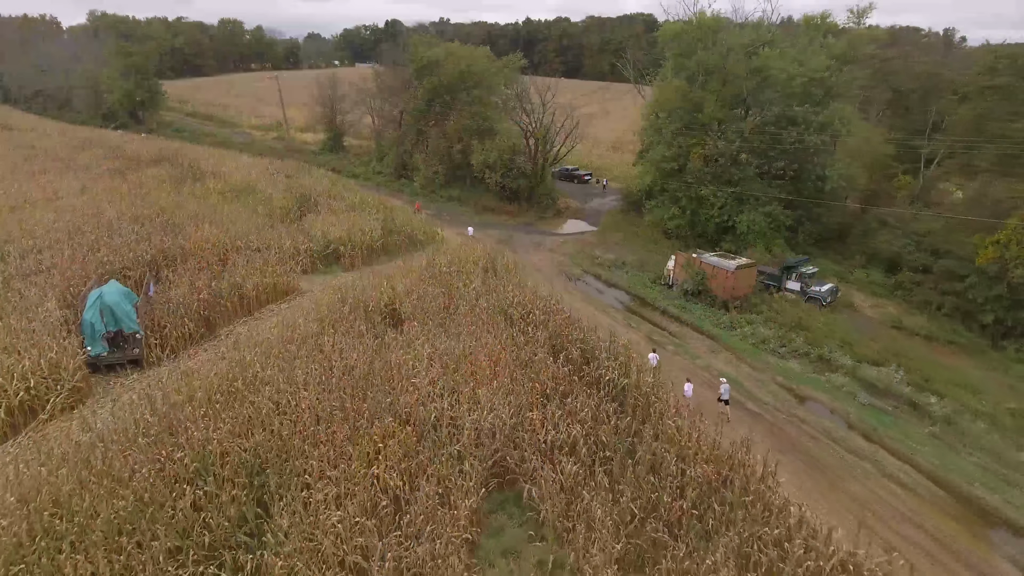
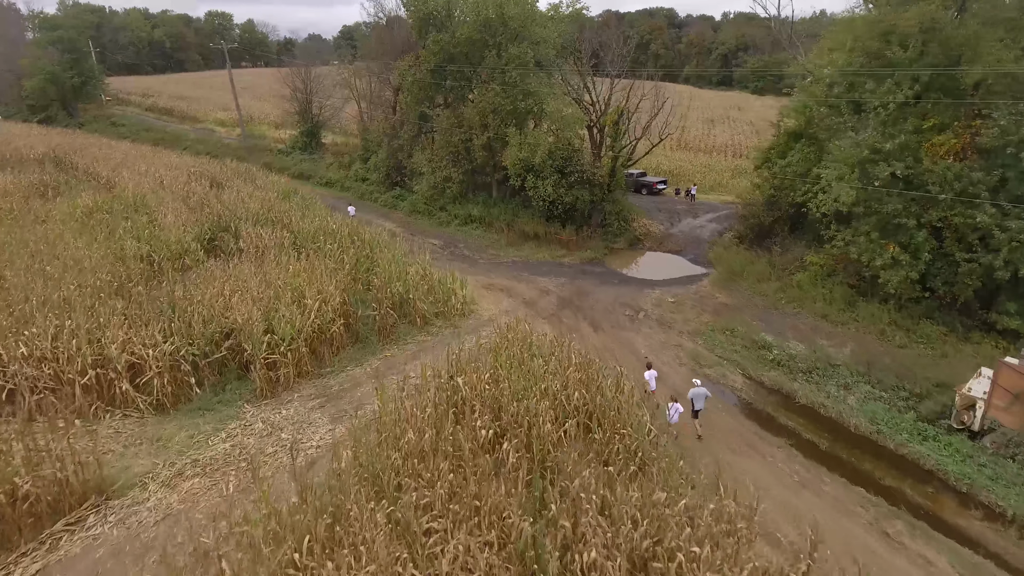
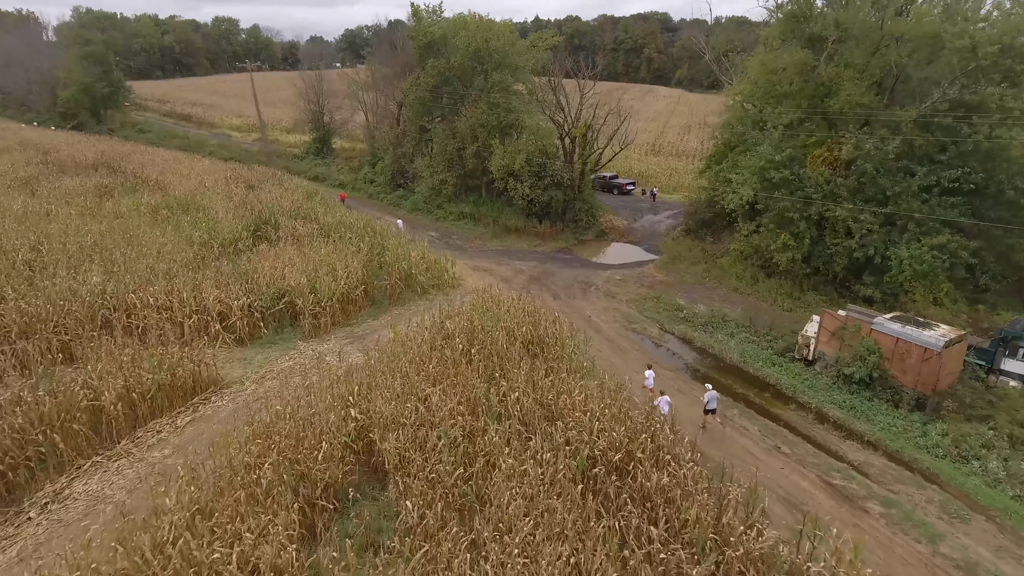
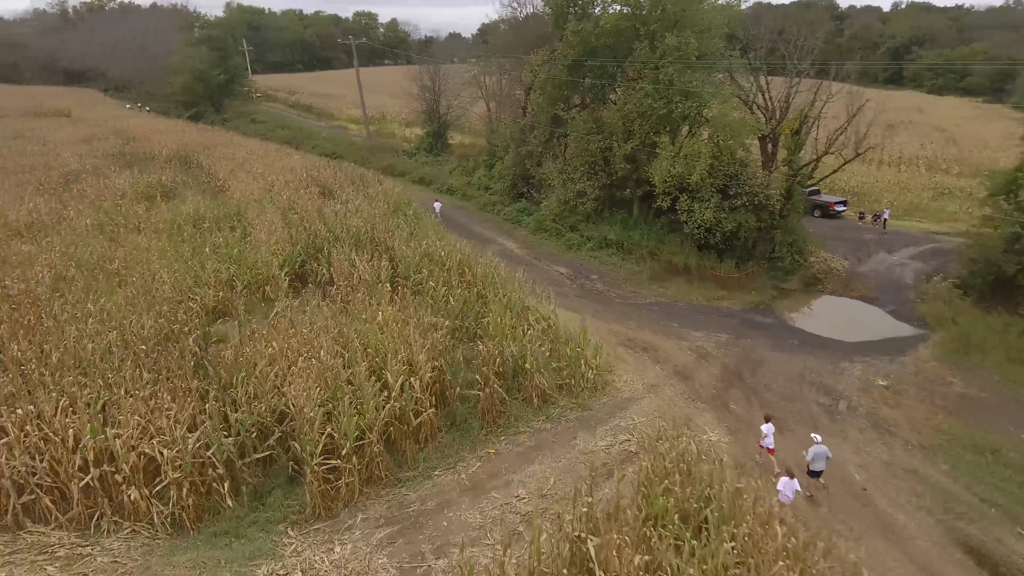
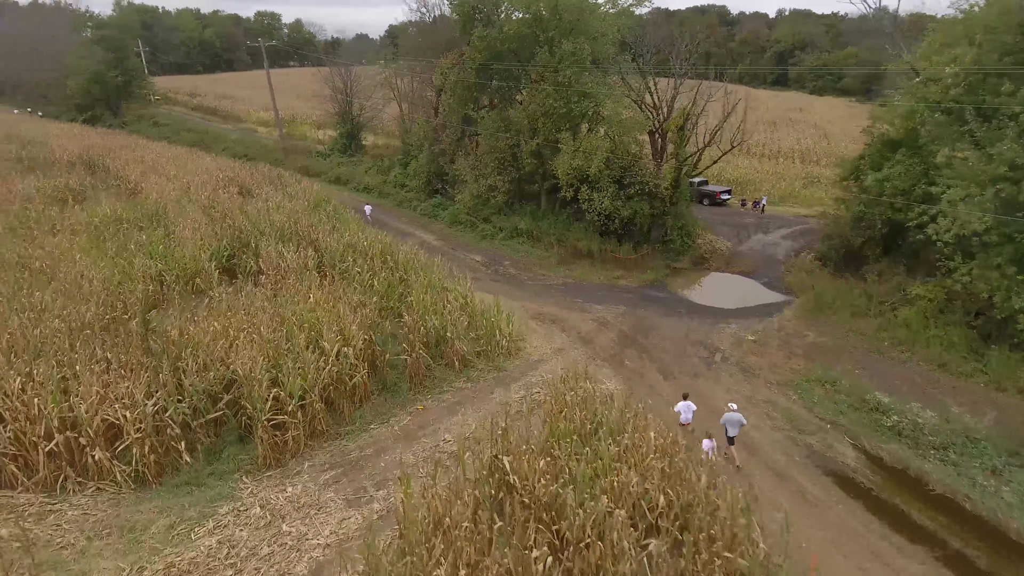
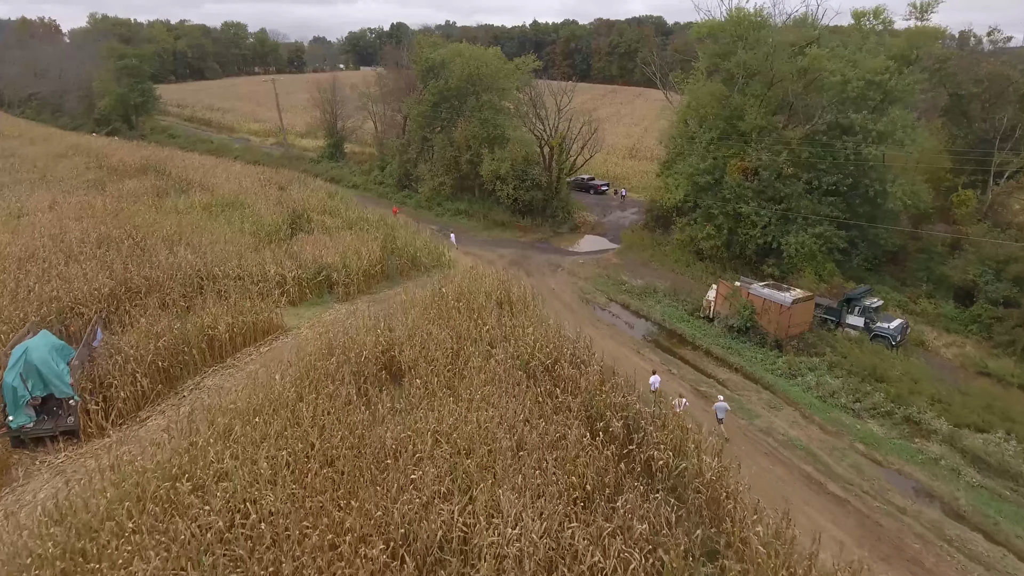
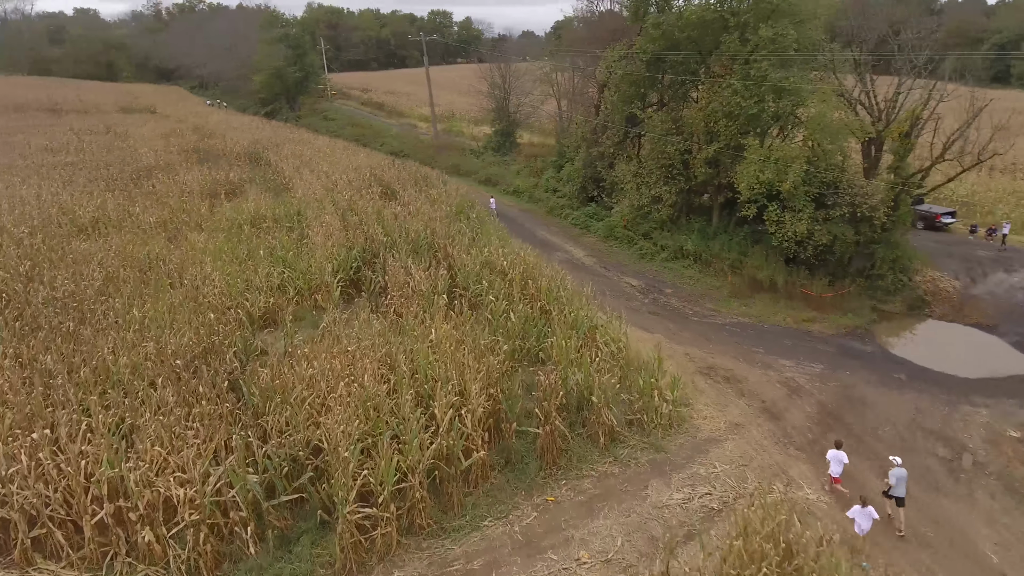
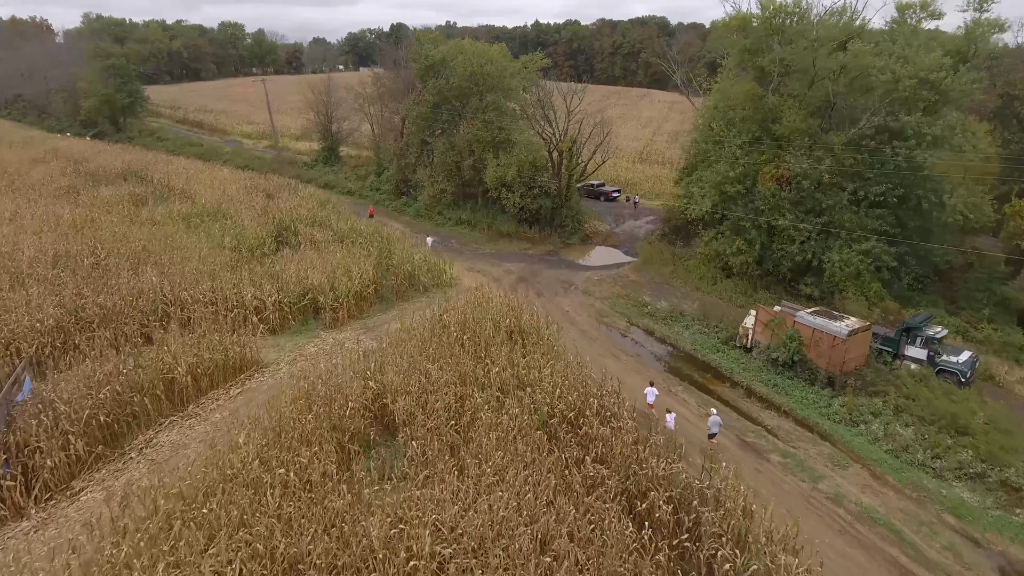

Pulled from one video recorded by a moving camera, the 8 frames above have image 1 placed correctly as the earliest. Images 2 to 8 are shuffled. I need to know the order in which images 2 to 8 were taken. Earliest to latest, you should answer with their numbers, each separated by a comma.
6, 8, 3, 2, 5, 4, 7
